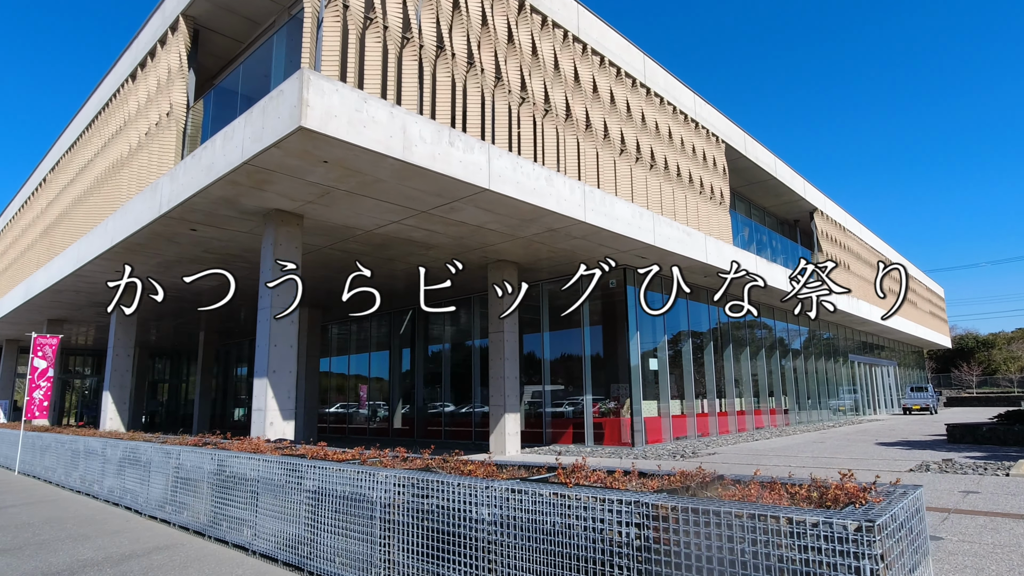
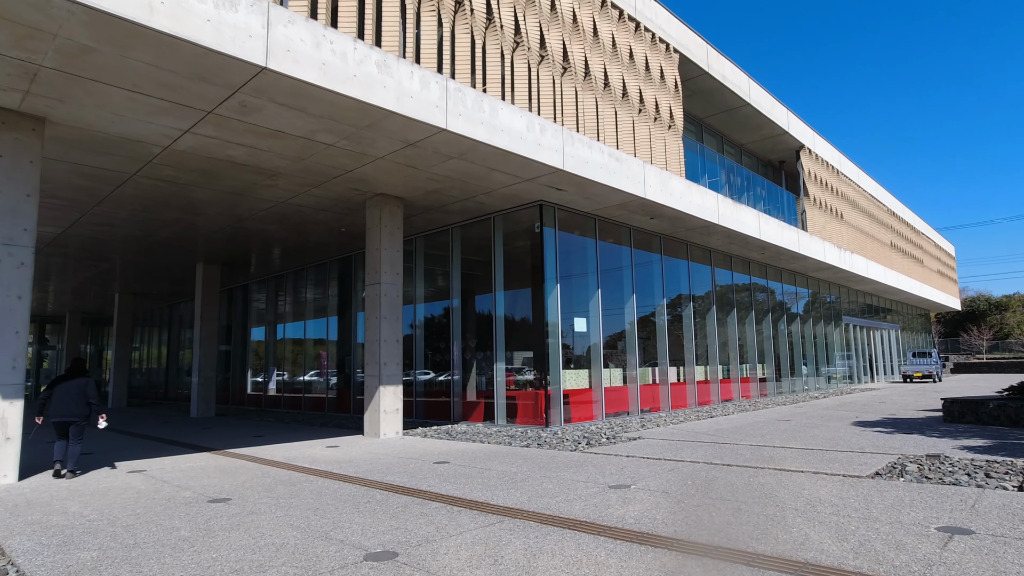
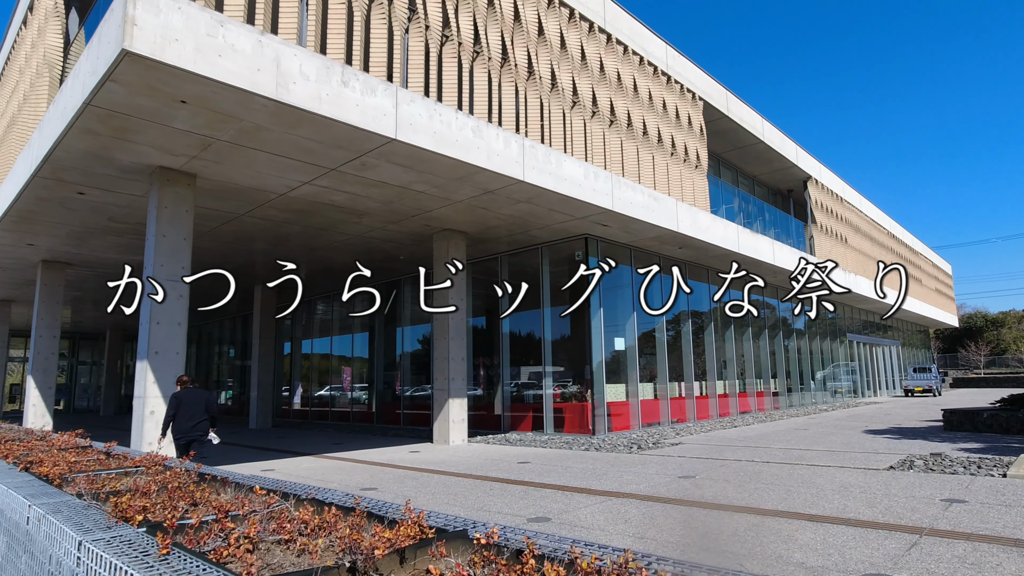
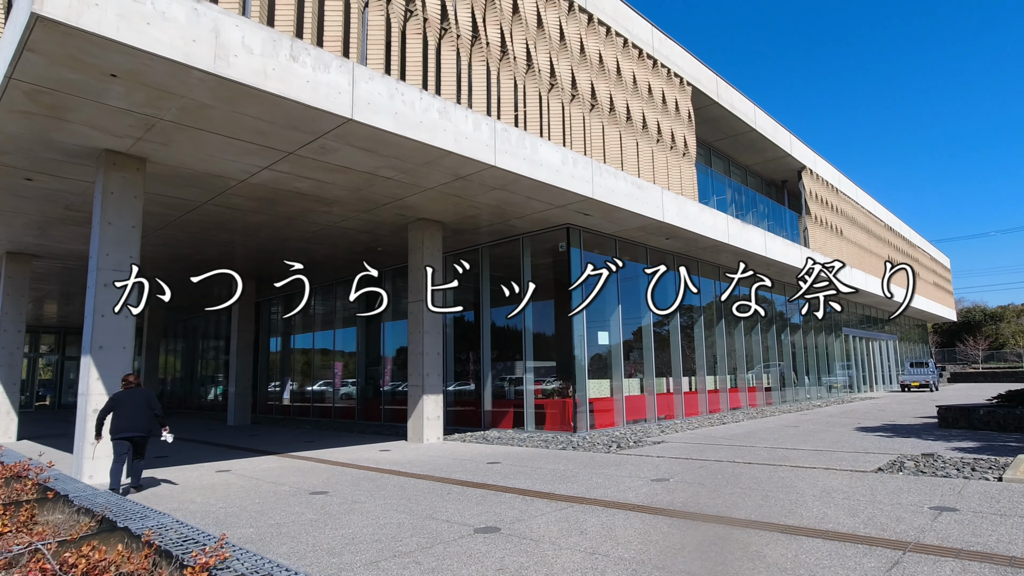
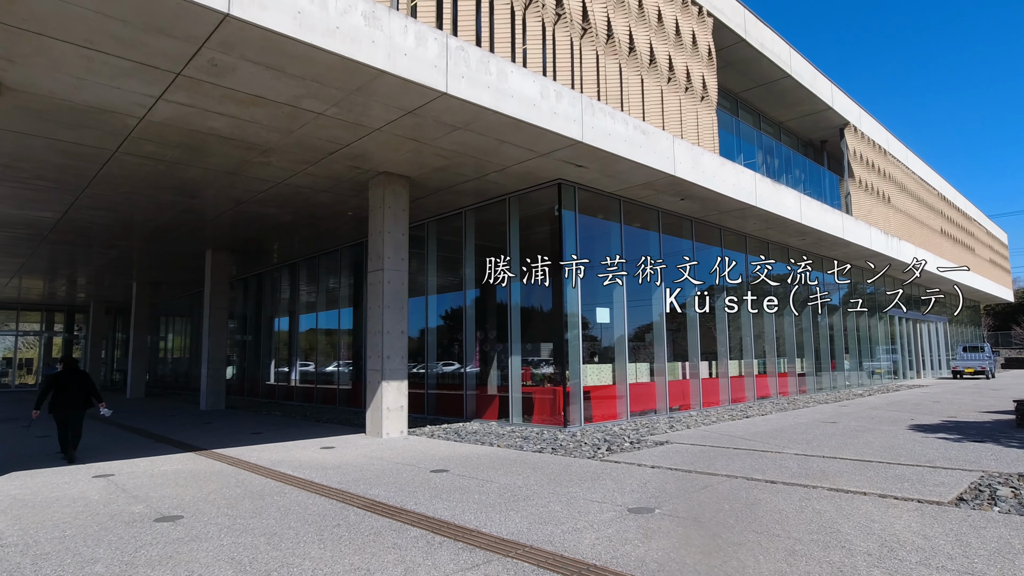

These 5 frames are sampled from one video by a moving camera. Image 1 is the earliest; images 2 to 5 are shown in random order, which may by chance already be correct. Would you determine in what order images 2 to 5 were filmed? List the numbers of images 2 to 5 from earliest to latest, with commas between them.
3, 4, 2, 5
